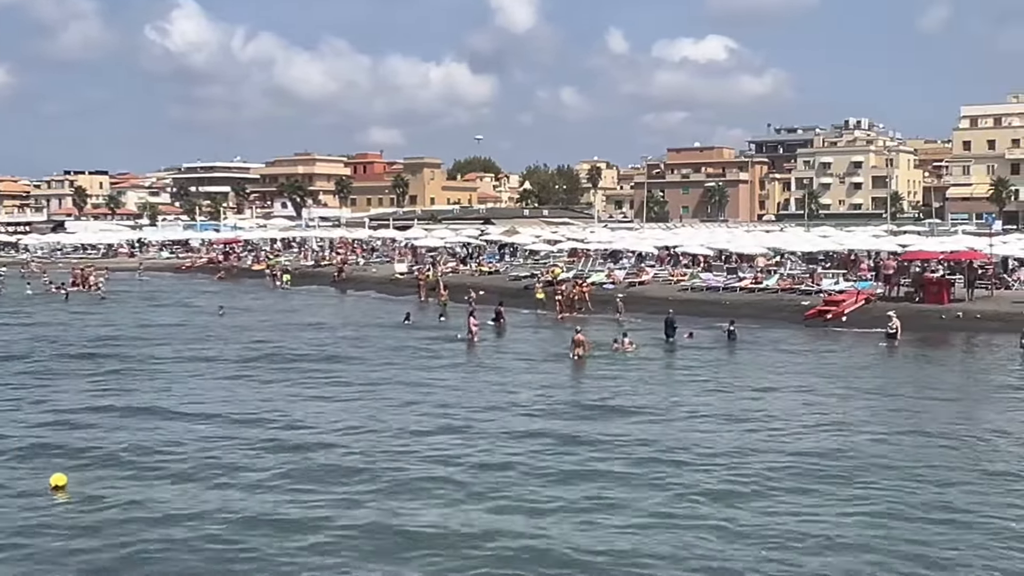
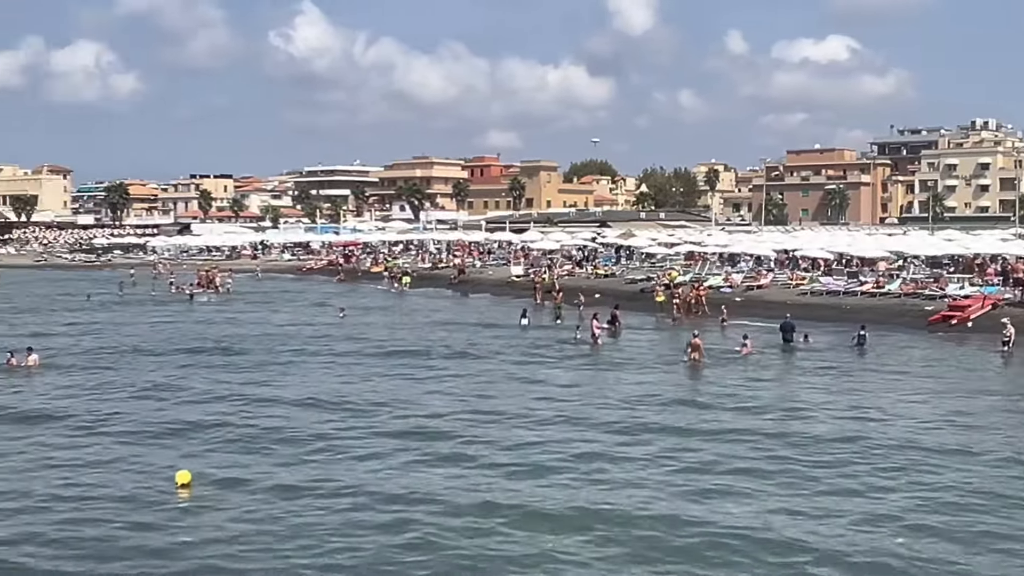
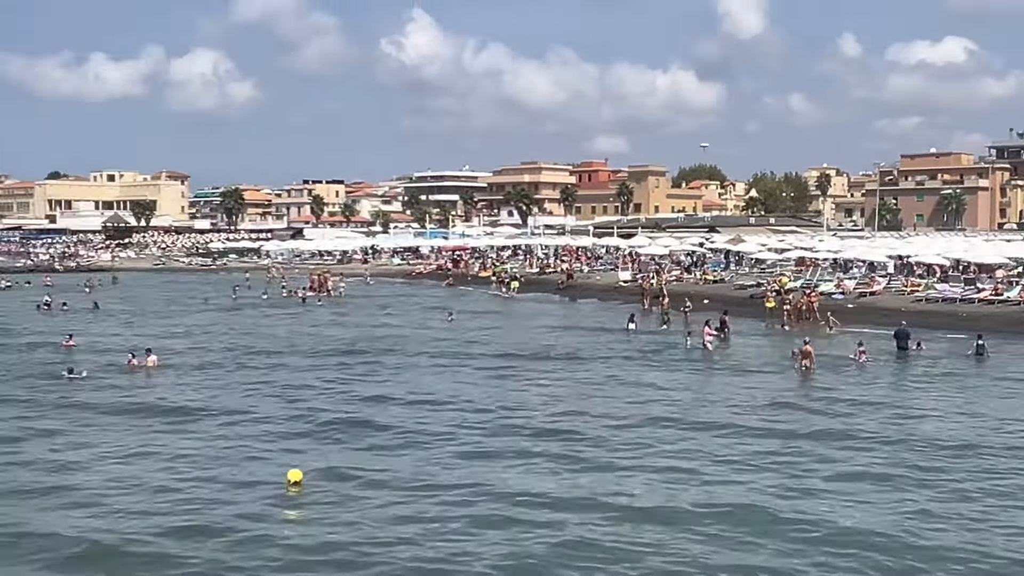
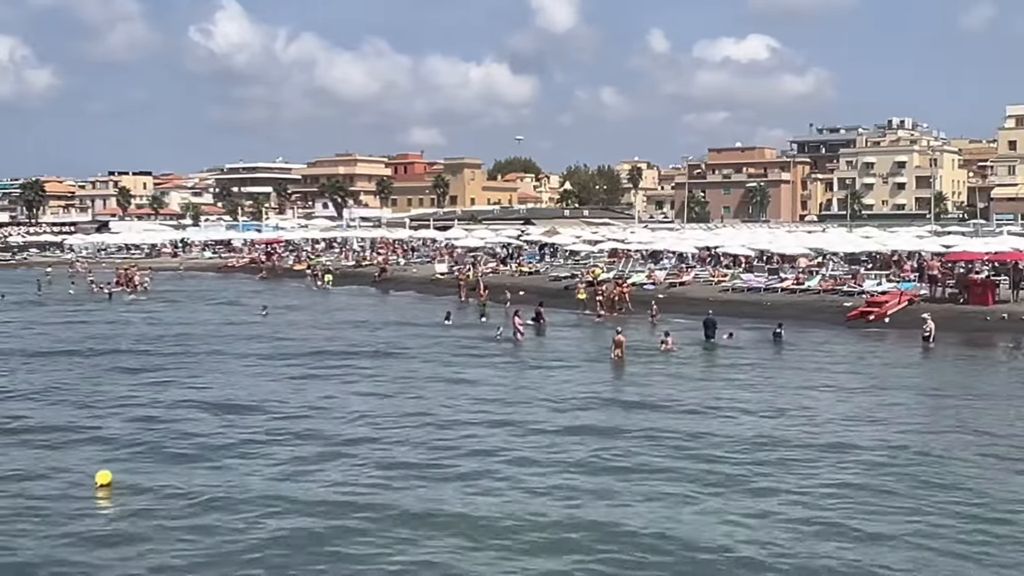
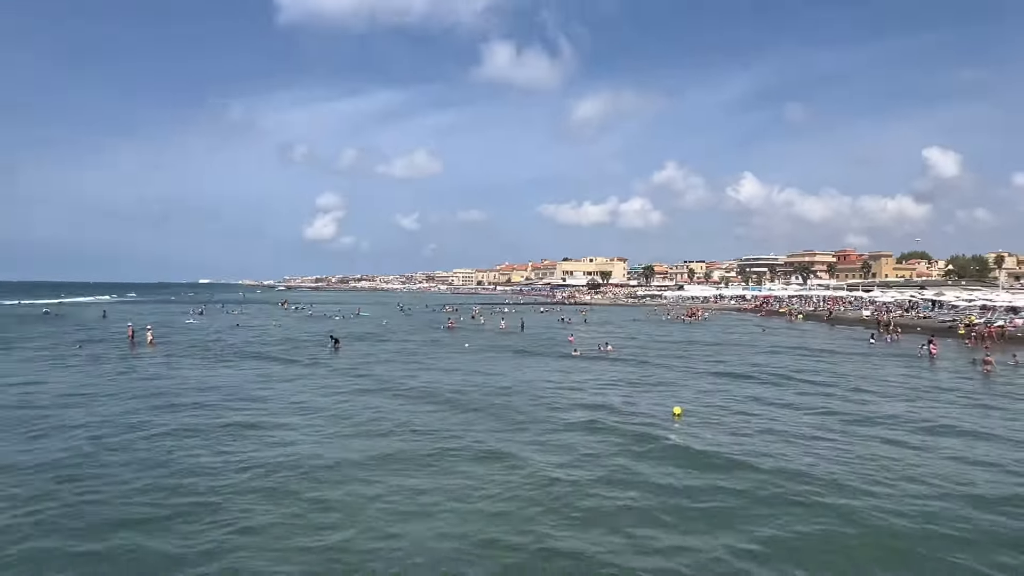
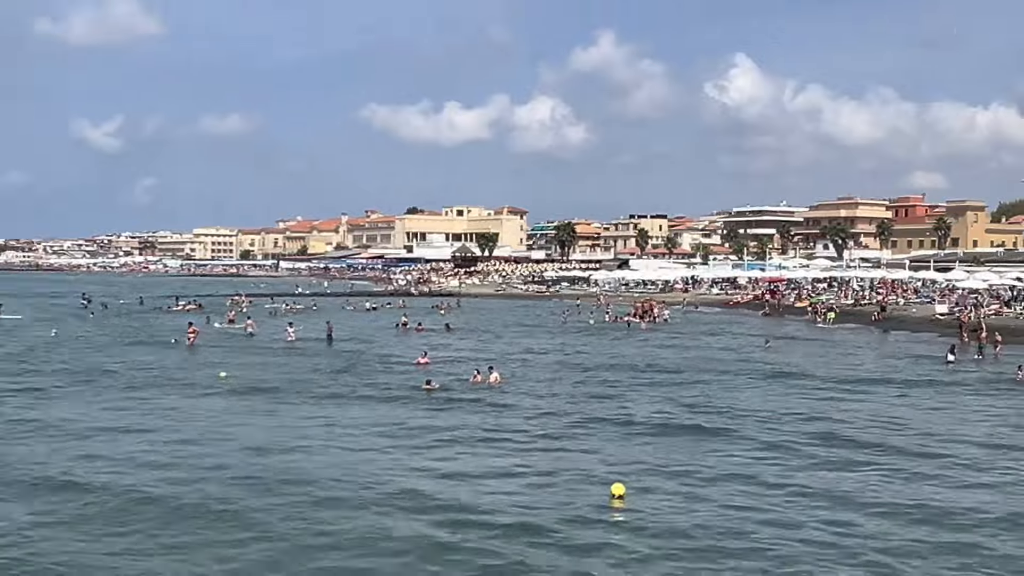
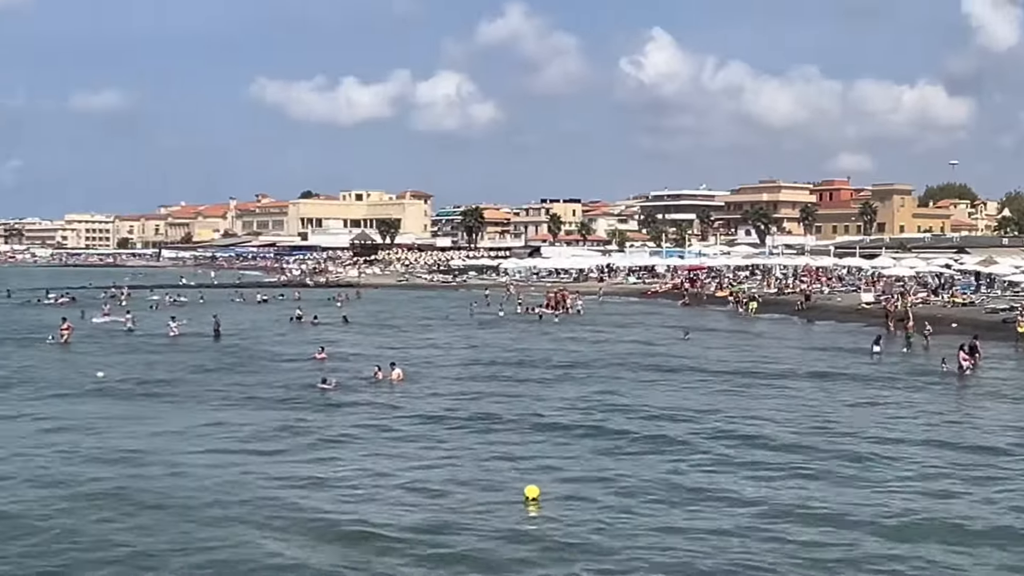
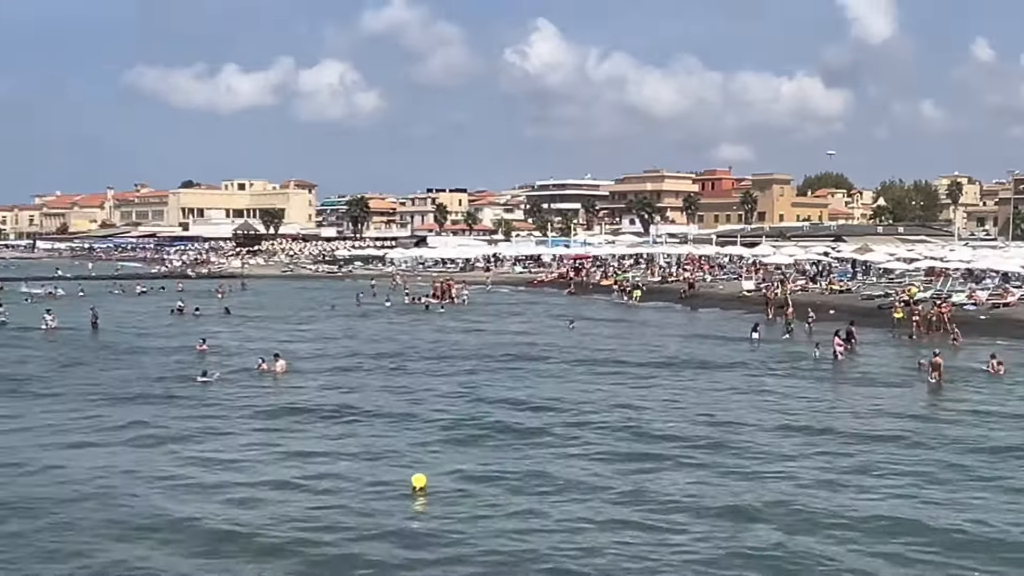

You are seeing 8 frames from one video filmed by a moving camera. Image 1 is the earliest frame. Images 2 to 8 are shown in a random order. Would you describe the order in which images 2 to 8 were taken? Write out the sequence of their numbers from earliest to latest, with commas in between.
4, 2, 3, 8, 7, 6, 5
